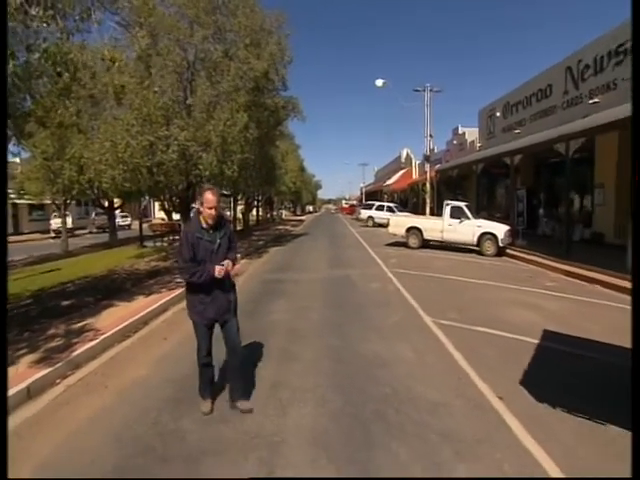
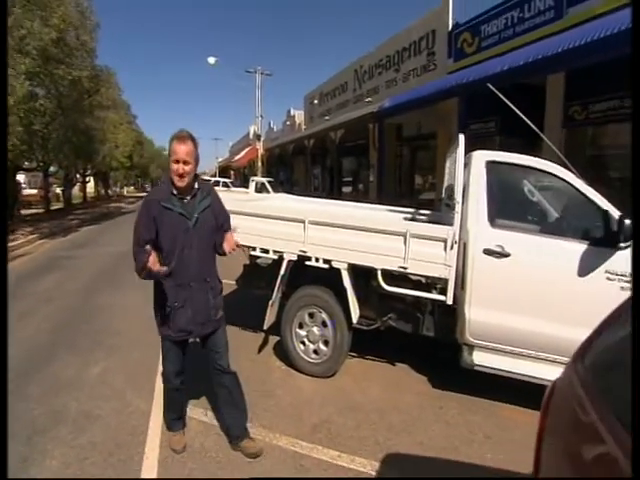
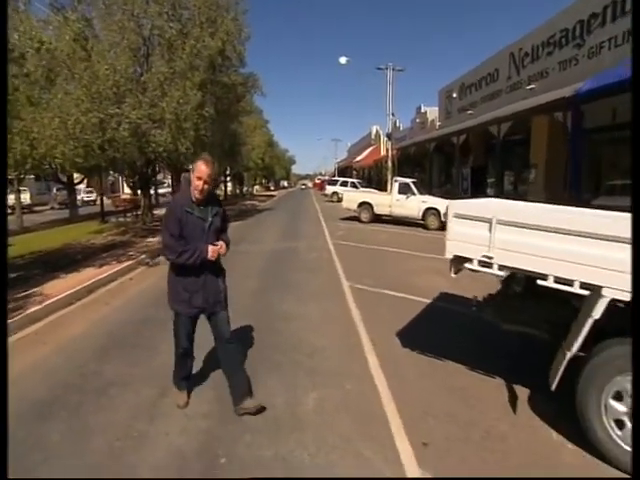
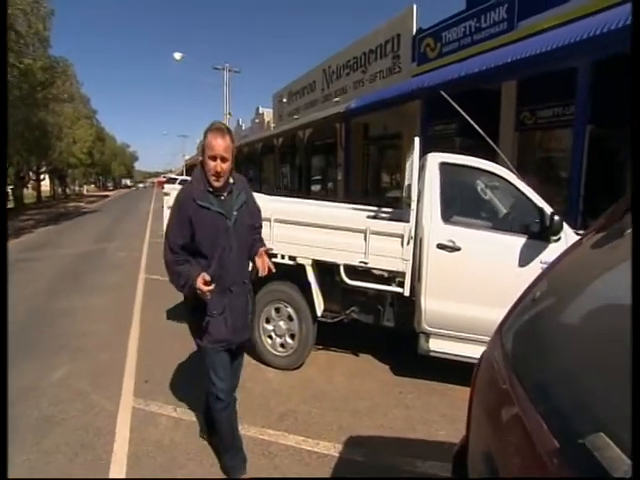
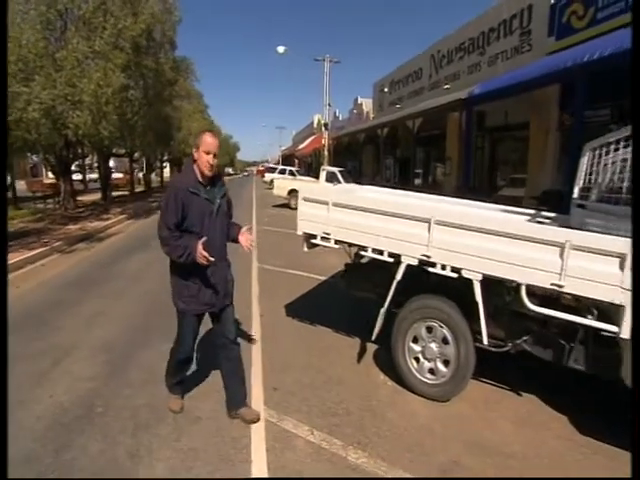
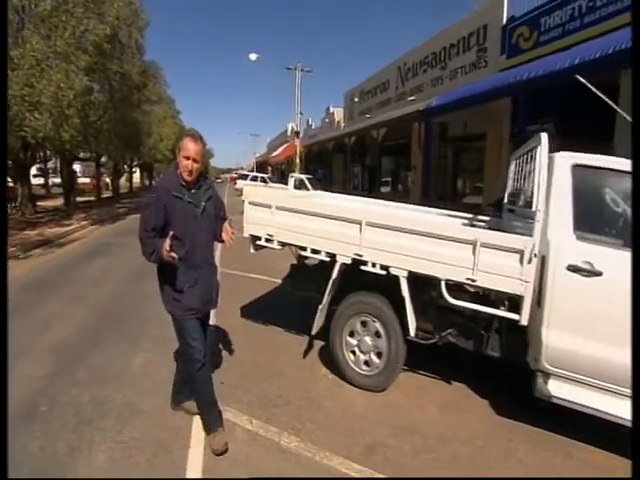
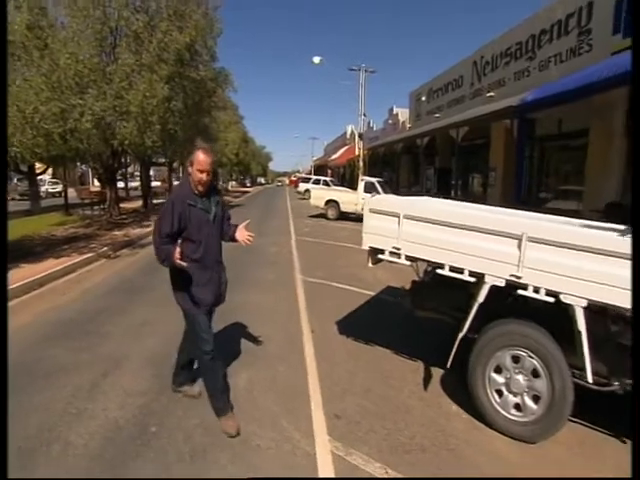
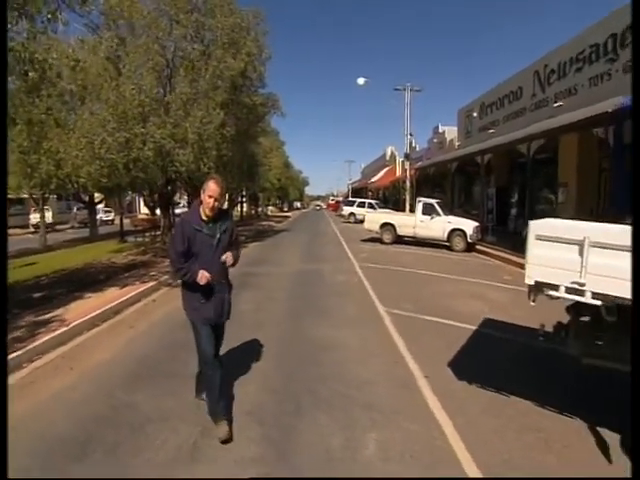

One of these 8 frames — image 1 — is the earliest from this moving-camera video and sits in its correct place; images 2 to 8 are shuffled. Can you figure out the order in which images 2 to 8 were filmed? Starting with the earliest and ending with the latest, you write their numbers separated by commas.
8, 3, 7, 5, 6, 2, 4
